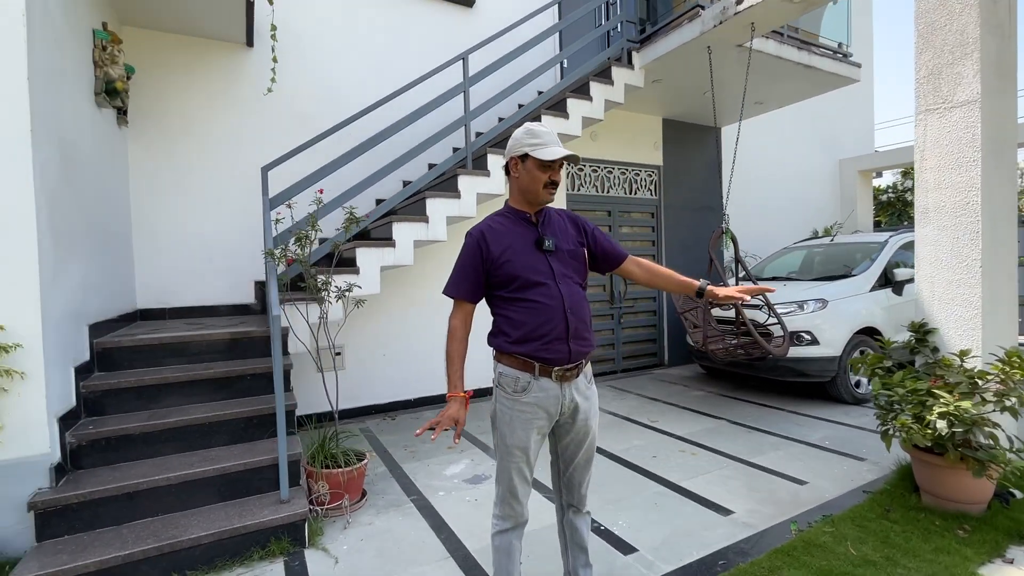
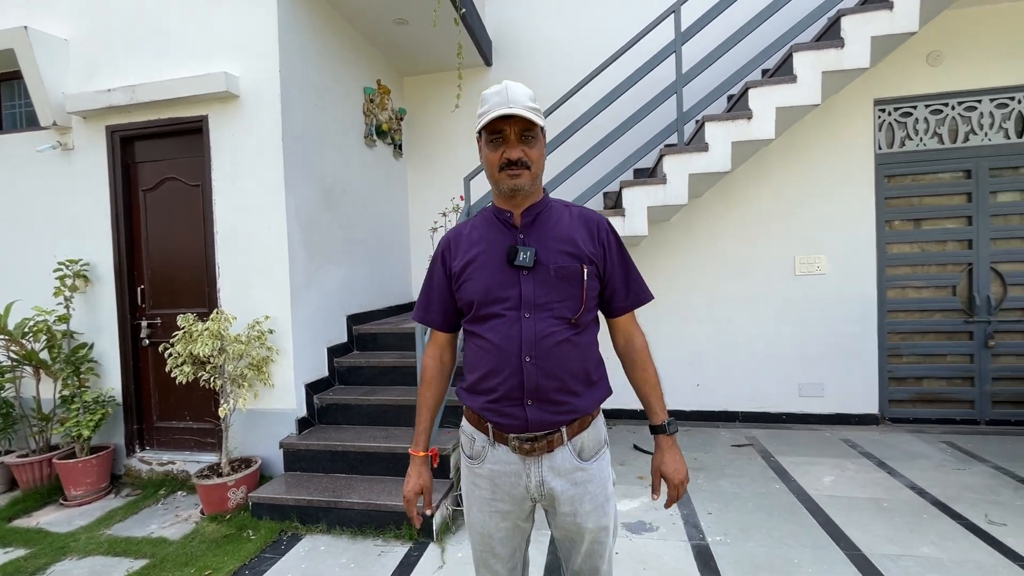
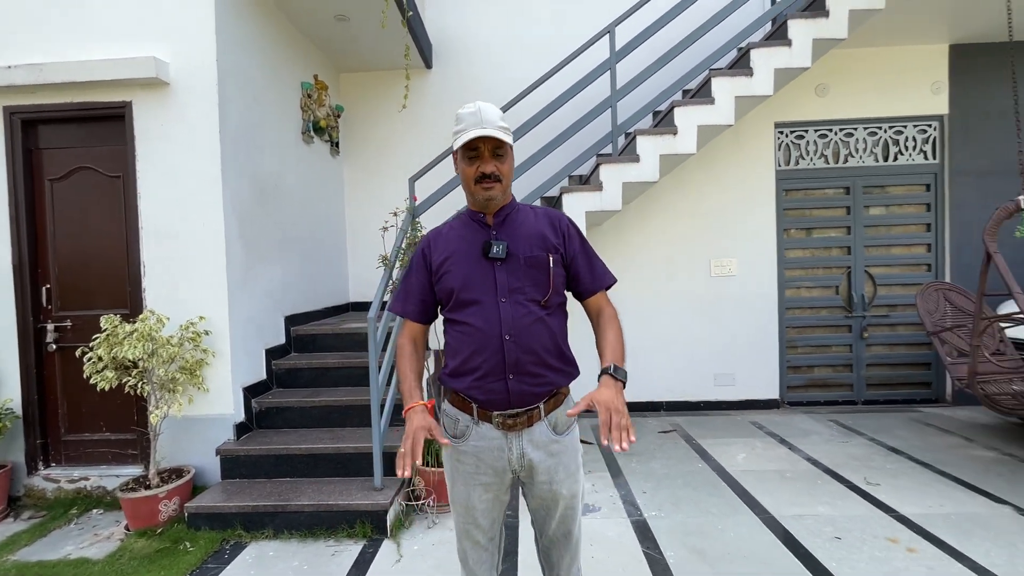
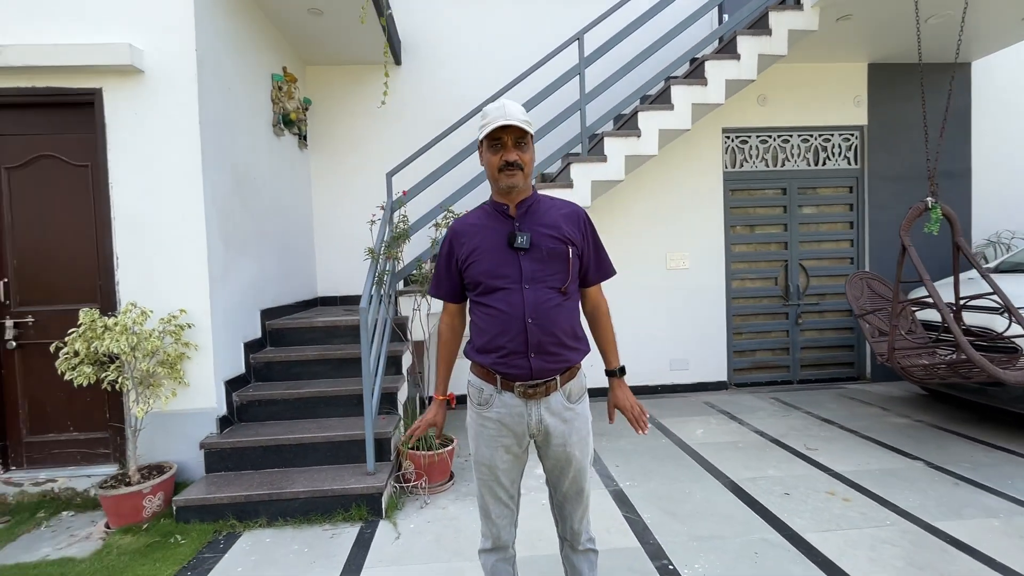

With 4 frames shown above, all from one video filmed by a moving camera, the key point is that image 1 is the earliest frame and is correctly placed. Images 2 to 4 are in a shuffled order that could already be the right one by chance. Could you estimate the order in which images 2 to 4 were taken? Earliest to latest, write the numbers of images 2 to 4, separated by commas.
4, 2, 3
